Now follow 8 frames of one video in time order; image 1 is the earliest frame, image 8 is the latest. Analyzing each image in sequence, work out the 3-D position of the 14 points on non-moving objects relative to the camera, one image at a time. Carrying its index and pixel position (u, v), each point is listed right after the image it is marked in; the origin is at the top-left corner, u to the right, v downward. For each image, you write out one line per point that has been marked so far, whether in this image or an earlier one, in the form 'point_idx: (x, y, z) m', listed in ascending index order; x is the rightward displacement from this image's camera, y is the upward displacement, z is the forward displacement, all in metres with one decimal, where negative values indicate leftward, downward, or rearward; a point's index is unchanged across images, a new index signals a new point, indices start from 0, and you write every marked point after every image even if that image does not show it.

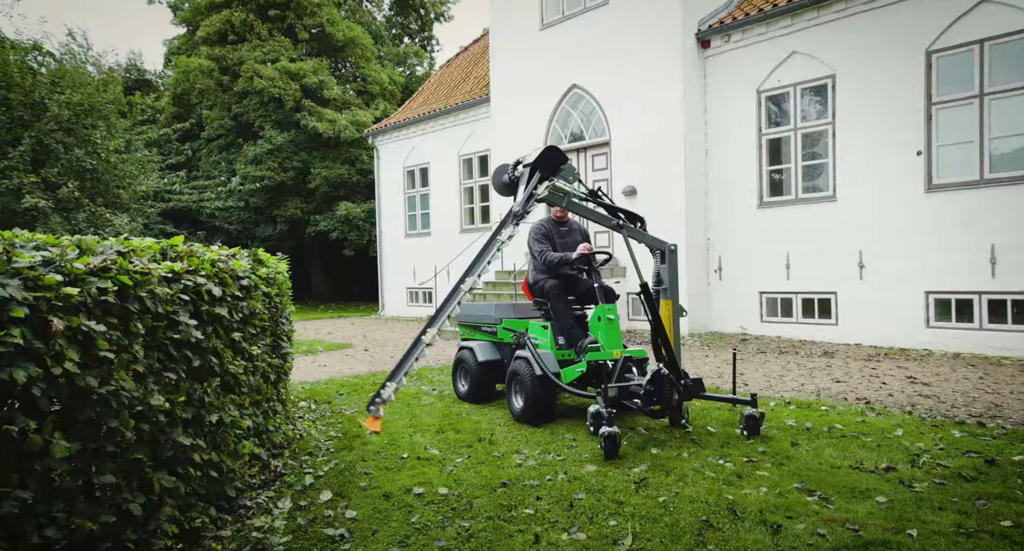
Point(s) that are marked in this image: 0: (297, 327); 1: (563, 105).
0: (-5.0, -1.2, +15.1) m
1: (+1.0, +3.5, +13.0) m
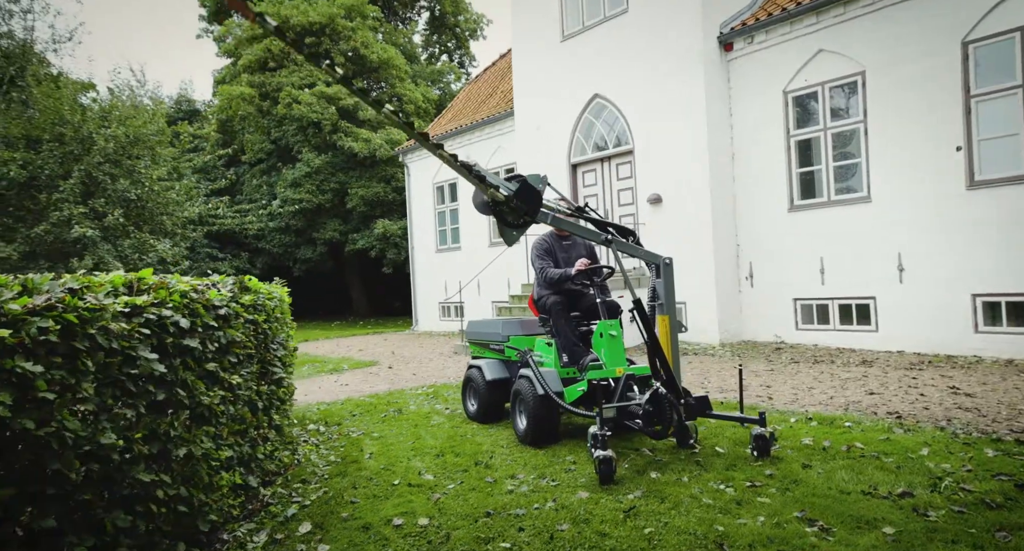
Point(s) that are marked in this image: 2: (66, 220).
0: (-4.3, -1.7, +15.2) m
1: (+1.5, +3.2, +12.8) m
2: (-10.4, +1.3, +15.0) m
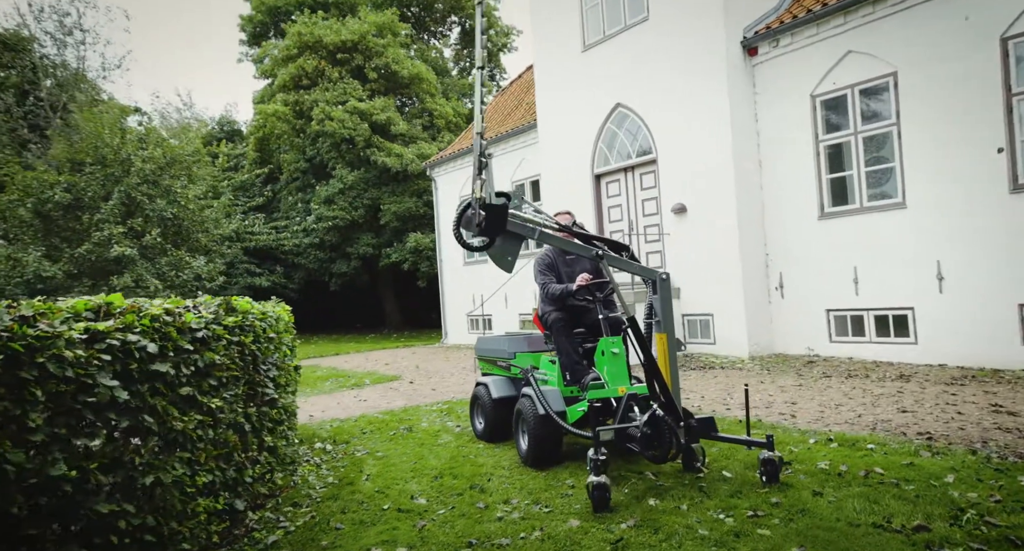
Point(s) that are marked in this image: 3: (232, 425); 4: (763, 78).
0: (-3.6, -2.0, +15.3) m
1: (+1.9, +3.0, +12.7) m
2: (-9.8, +0.9, +15.5) m
3: (-1.6, -0.8, +3.6) m
4: (+4.1, +3.2, +10.5) m
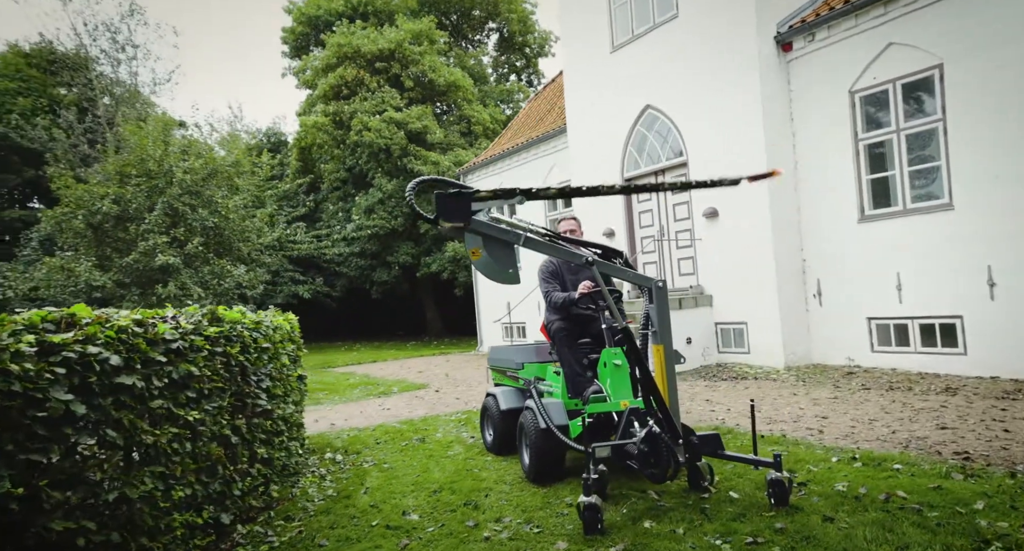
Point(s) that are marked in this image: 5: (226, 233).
0: (-2.9, -2.2, +15.4) m
1: (+2.4, +2.9, +12.4) m
2: (-9.1, +0.7, +16.0) m
3: (-1.6, -0.9, +3.6) m
4: (+4.5, +3.1, +10.1) m
5: (-8.0, +1.2, +17.9) m
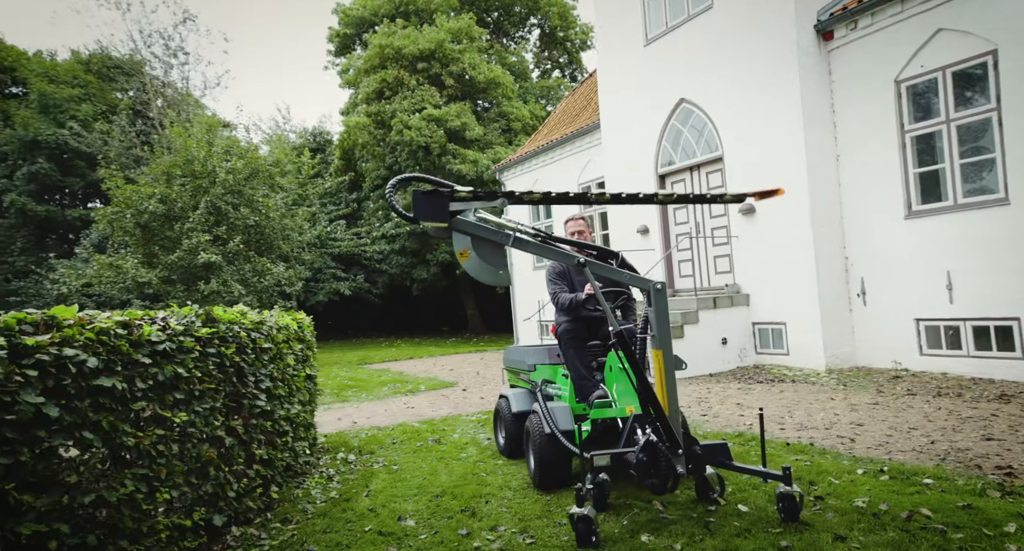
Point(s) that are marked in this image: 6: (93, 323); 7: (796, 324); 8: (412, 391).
0: (-2.1, -2.1, +15.4) m
1: (+3.0, +2.9, +12.1) m
2: (-8.2, +0.7, +16.5) m
3: (-1.7, -0.9, +3.6) m
4: (+4.9, +3.2, +9.6) m
5: (-7.0, +1.3, +18.3) m
6: (-1.9, -0.2, +2.9) m
7: (+4.4, -0.7, +9.8) m
8: (-1.6, -1.9, +10.5) m
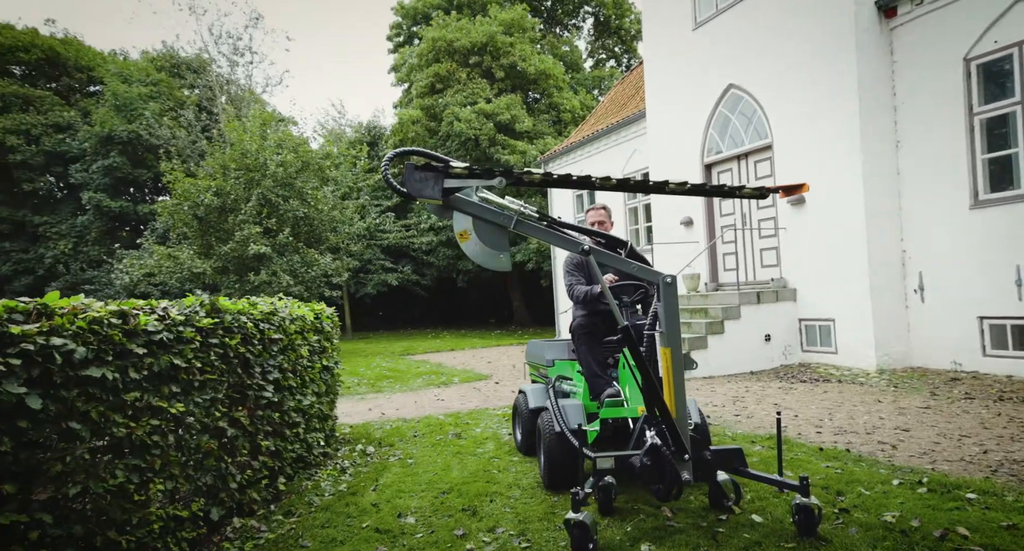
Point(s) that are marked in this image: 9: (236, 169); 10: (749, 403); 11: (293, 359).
0: (-1.1, -1.9, +15.4) m
1: (+3.7, +3.0, +11.6) m
2: (-7.1, +1.0, +17.0) m
3: (-1.7, -0.9, +3.6) m
4: (+5.4, +3.2, +9.0) m
5: (-5.8, +1.5, +18.7) m
6: (-1.9, -0.2, +2.9) m
7: (+4.9, -0.7, +9.3) m
8: (-1.1, -1.8, +10.5) m
9: (-7.7, +3.0, +17.8) m
10: (+2.7, -1.5, +7.4) m
11: (-1.6, -0.6, +4.5) m
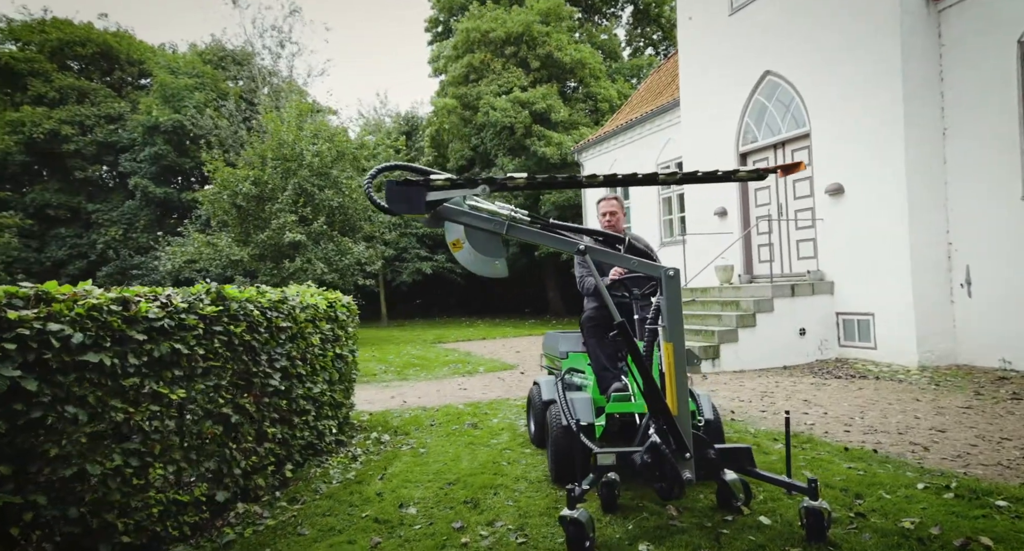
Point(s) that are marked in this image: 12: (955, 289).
0: (-0.4, -1.7, +15.4) m
1: (+4.2, +3.2, +11.2) m
2: (-6.3, +1.3, +17.3) m
3: (-1.7, -0.8, +3.6) m
4: (+5.7, +3.3, +8.5) m
5: (-4.8, +1.9, +18.9) m
6: (-2.0, -0.1, +2.9) m
7: (+5.2, -0.6, +8.9) m
8: (-0.7, -1.6, +10.5) m
9: (-6.8, +3.3, +18.1) m
10: (+3.0, -1.4, +7.1) m
11: (-1.5, -0.5, +4.5) m
12: (+5.9, -0.2, +8.6) m
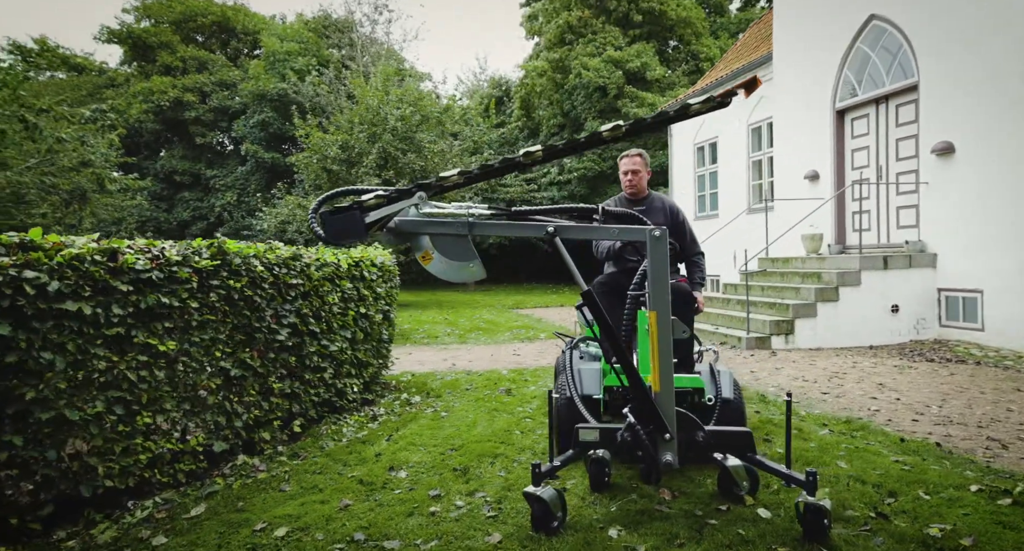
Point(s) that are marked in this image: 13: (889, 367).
0: (+1.4, -0.9, +15.2) m
1: (+5.4, +3.6, +10.1) m
2: (-4.1, +2.3, +17.8) m
3: (-1.7, -0.5, +3.6) m
4: (+6.4, +3.6, +7.1) m
5: (-2.4, +2.9, +19.1) m
6: (-2.1, +0.1, +3.0) m
7: (+5.9, -0.2, +7.8) m
8: (+0.3, -1.0, +10.4) m
9: (-4.4, +4.4, +18.5) m
10: (+3.4, -1.1, +6.5) m
11: (-1.4, -0.2, +4.6) m
12: (+6.5, +0.1, +7.4) m
13: (+4.3, -1.0, +7.2) m
